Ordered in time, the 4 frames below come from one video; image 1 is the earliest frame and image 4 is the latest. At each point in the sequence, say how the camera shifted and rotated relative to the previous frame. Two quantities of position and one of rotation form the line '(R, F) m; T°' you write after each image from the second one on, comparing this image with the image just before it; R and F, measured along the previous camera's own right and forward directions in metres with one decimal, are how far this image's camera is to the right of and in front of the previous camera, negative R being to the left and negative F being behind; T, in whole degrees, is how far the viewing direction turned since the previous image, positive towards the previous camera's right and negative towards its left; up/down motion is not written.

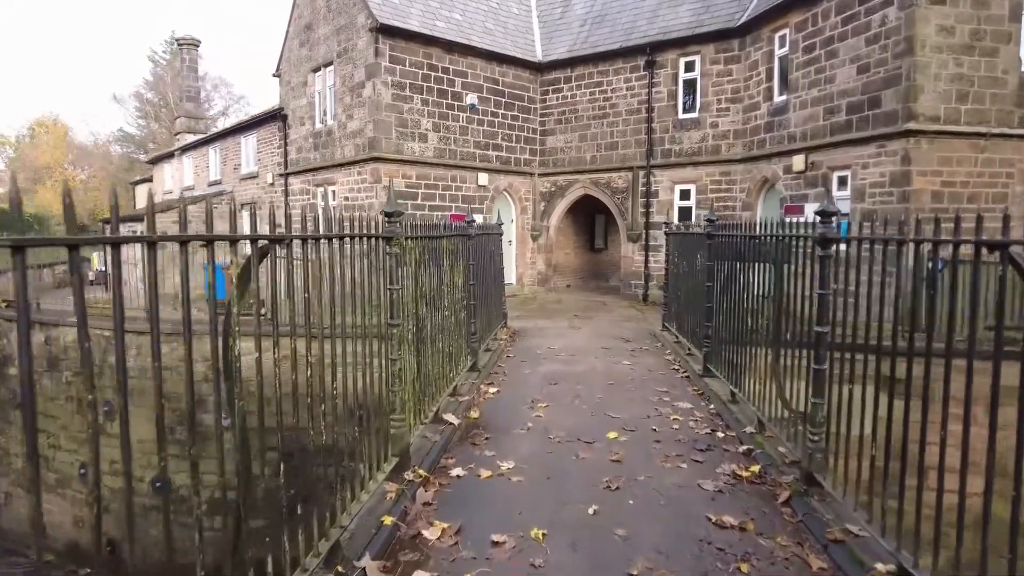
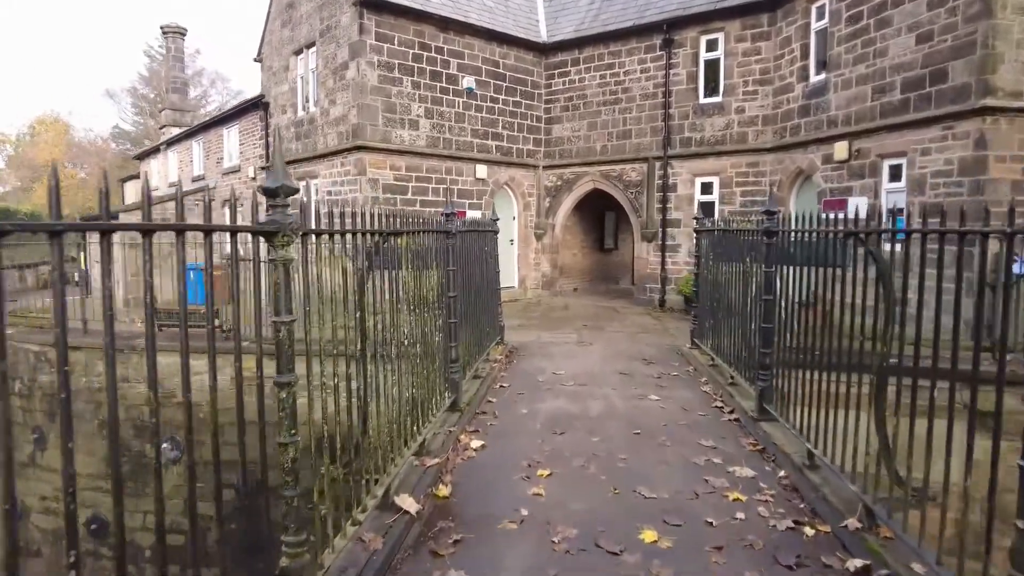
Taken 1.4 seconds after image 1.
(+0.1, +1.5) m; 0°
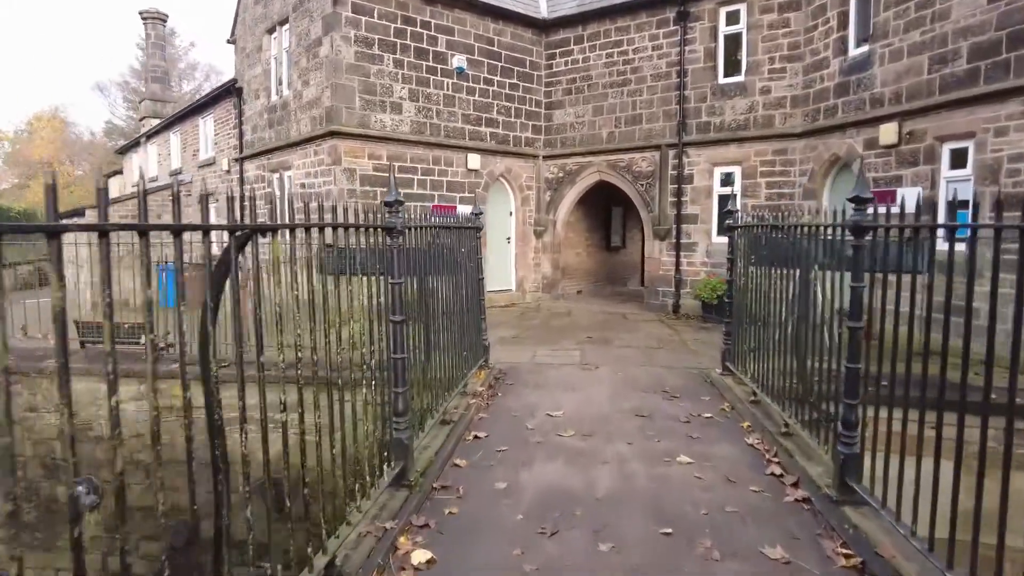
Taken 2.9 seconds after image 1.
(+0.2, +1.5) m; 0°
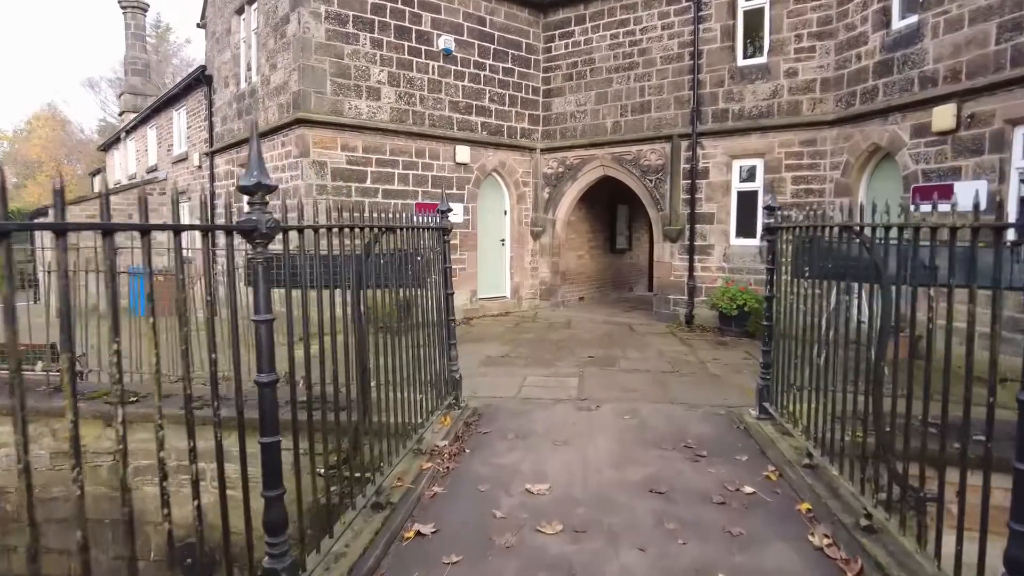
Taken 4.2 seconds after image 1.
(+0.2, +1.3) m; 0°
